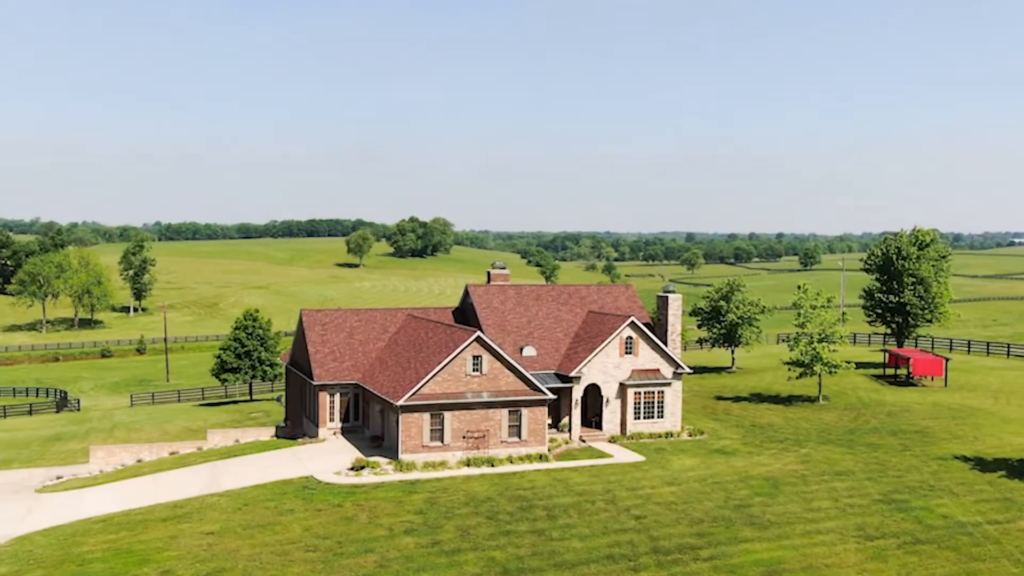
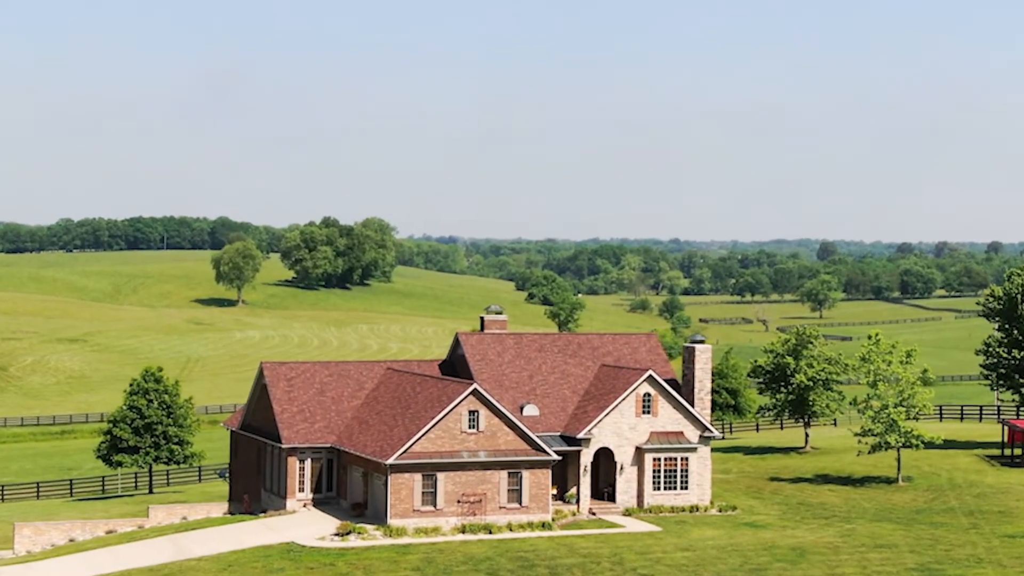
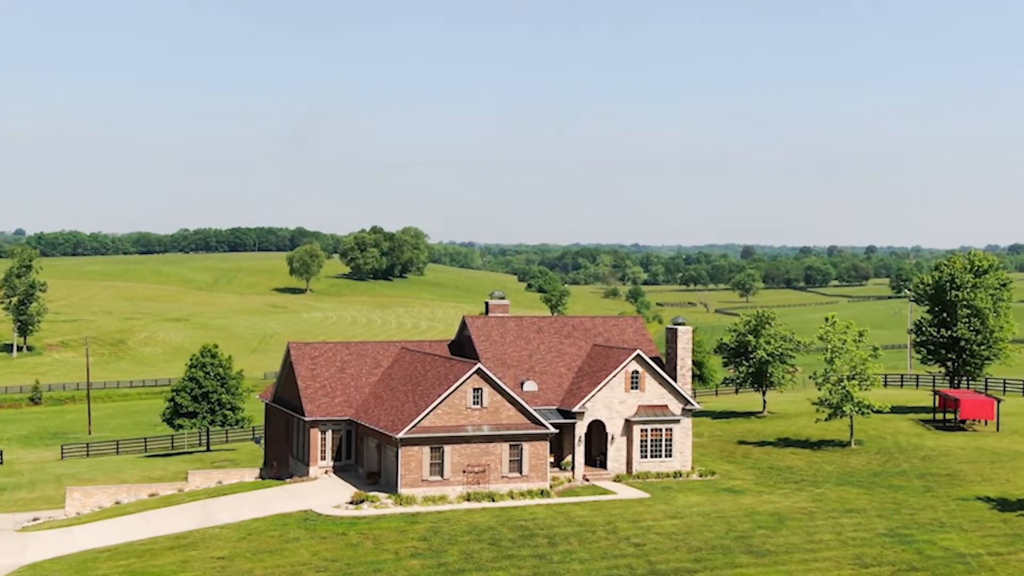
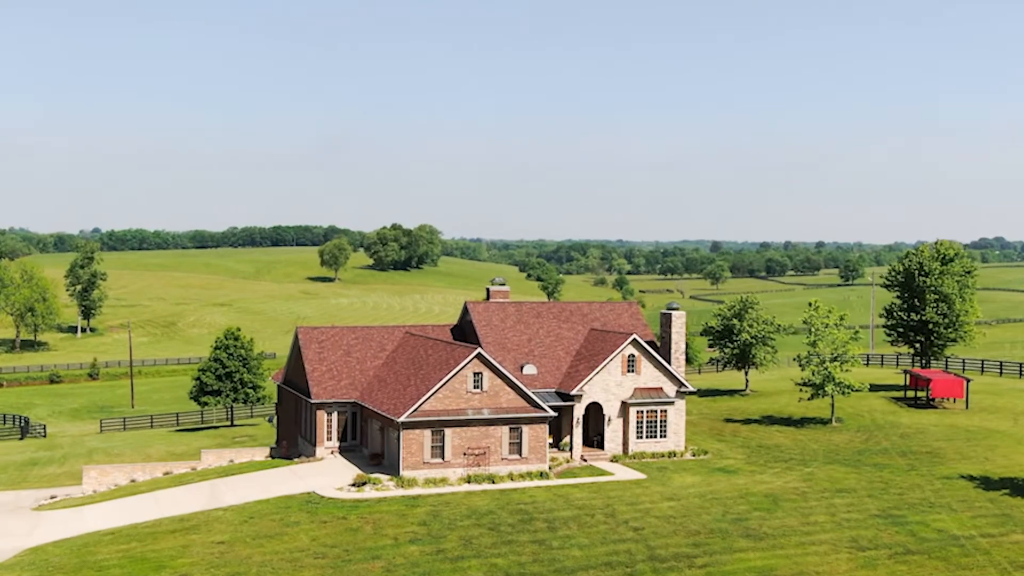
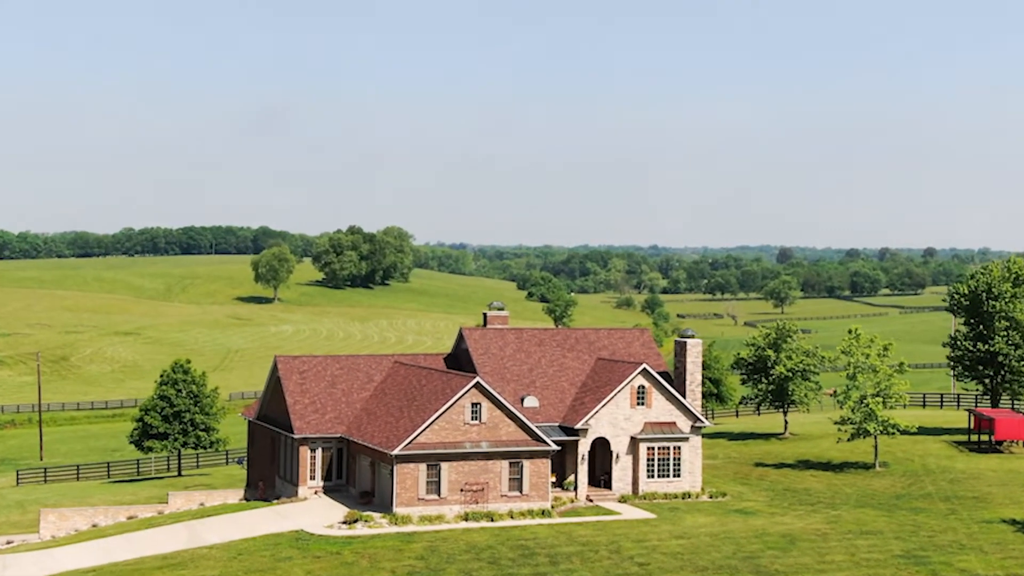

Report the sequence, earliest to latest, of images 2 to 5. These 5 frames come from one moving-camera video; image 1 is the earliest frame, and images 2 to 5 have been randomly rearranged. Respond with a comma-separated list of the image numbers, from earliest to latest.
4, 3, 5, 2
